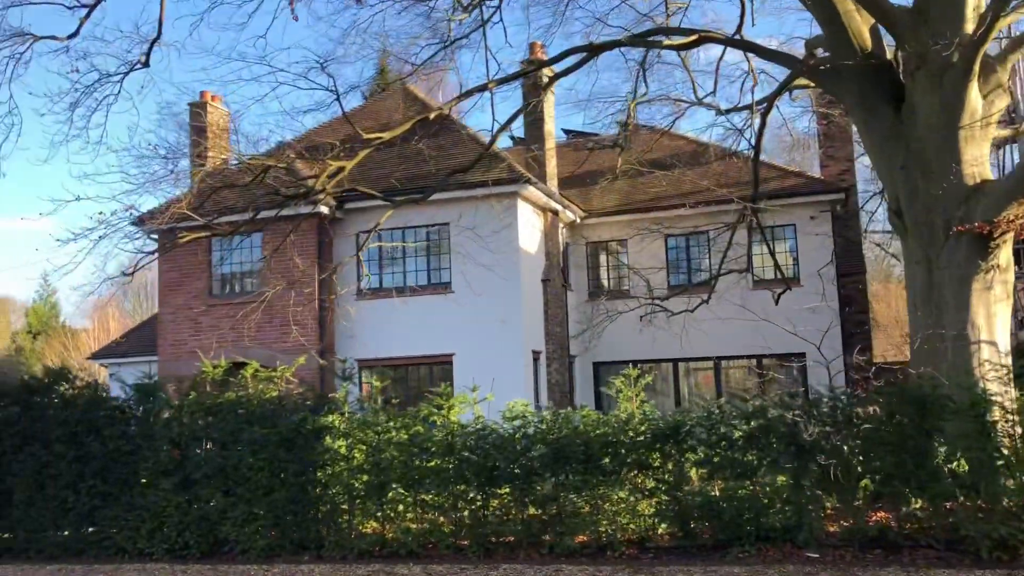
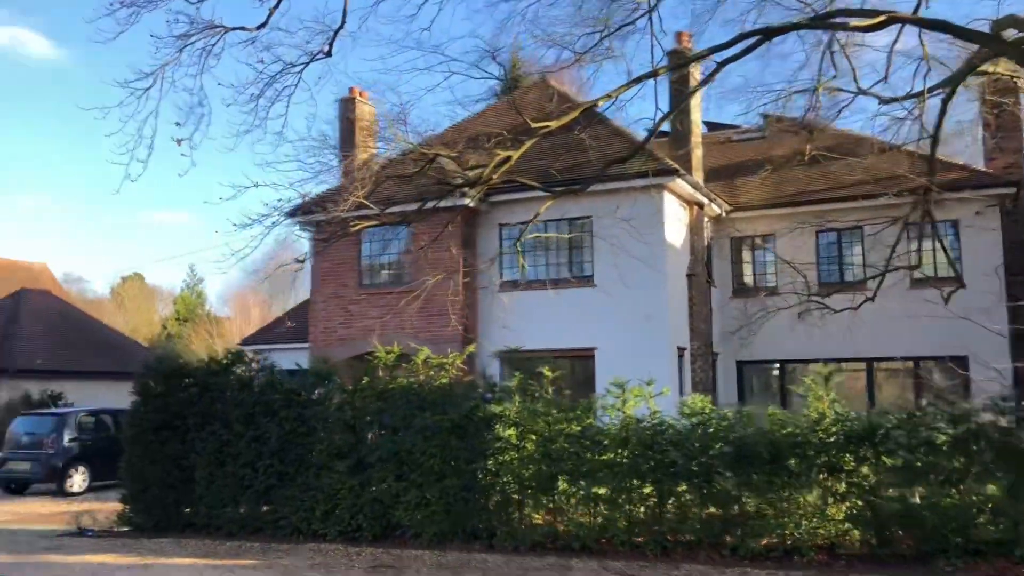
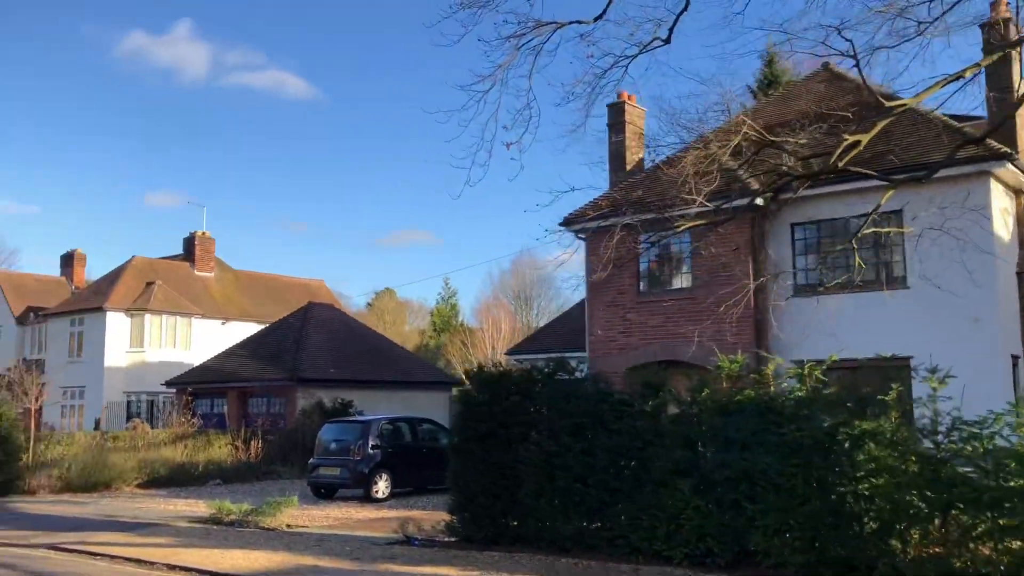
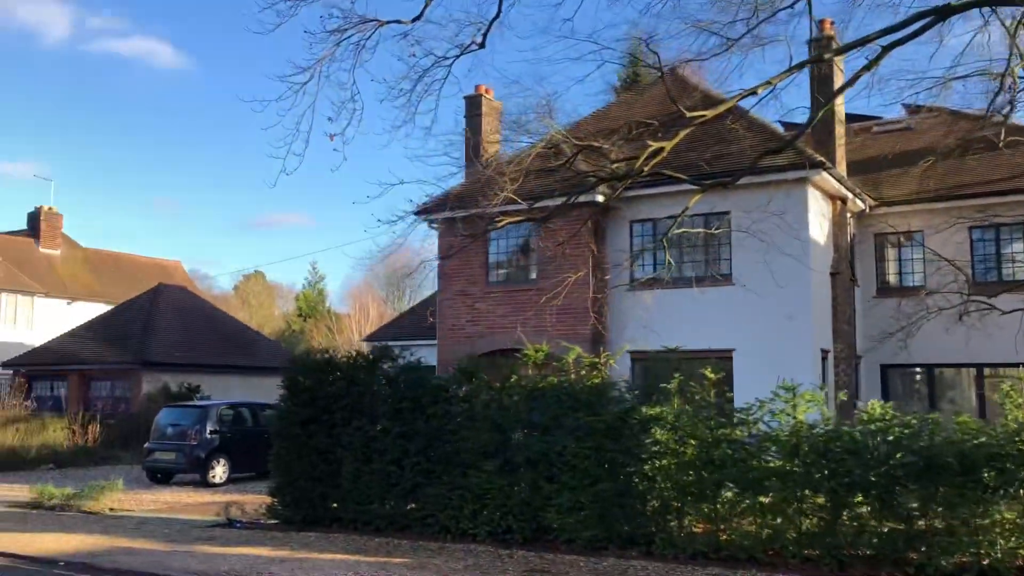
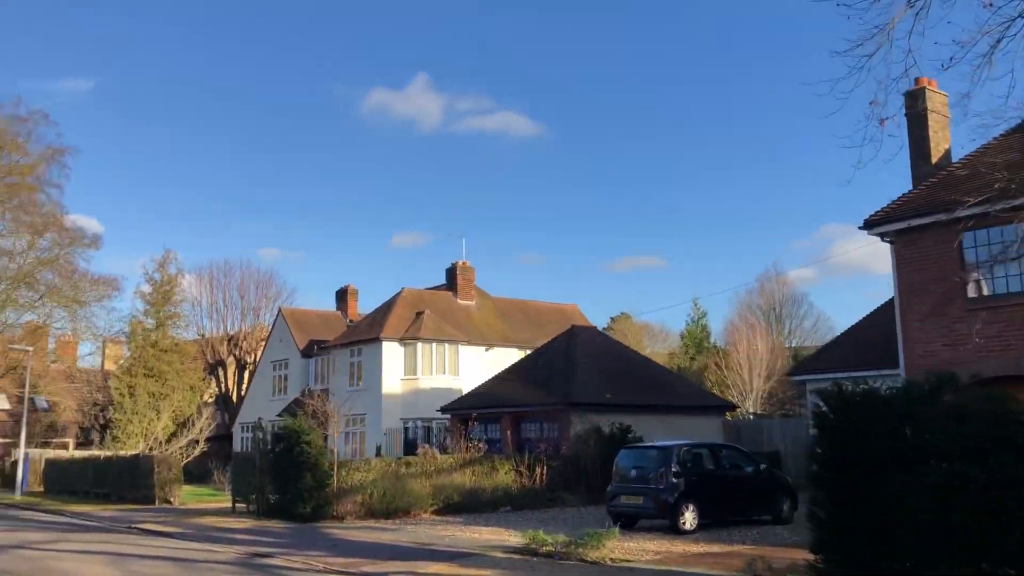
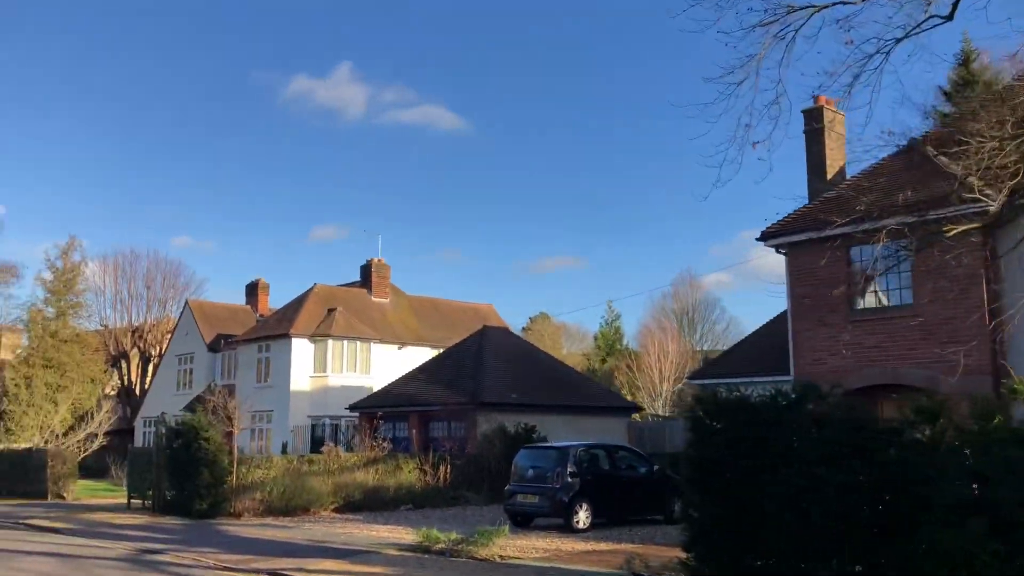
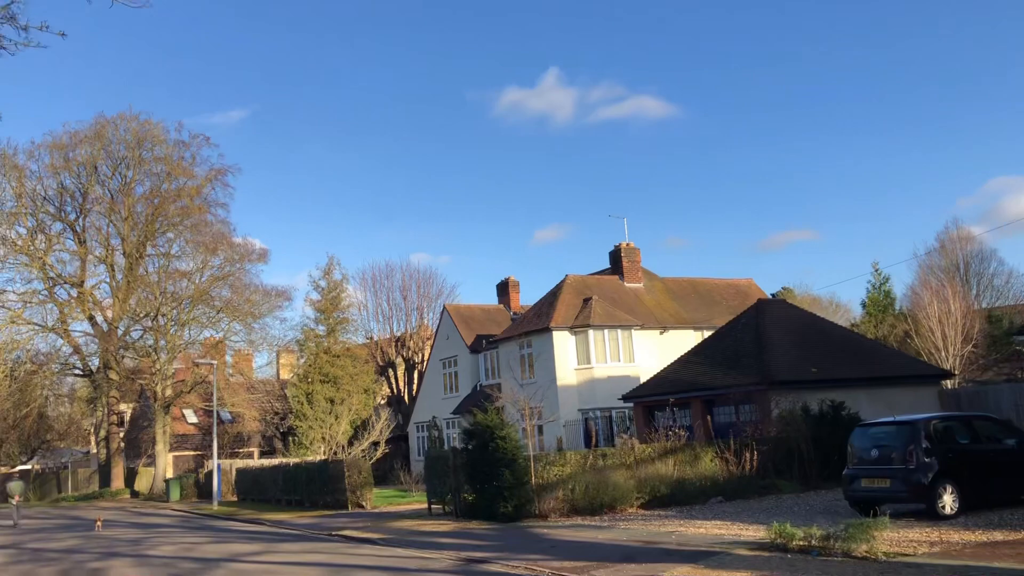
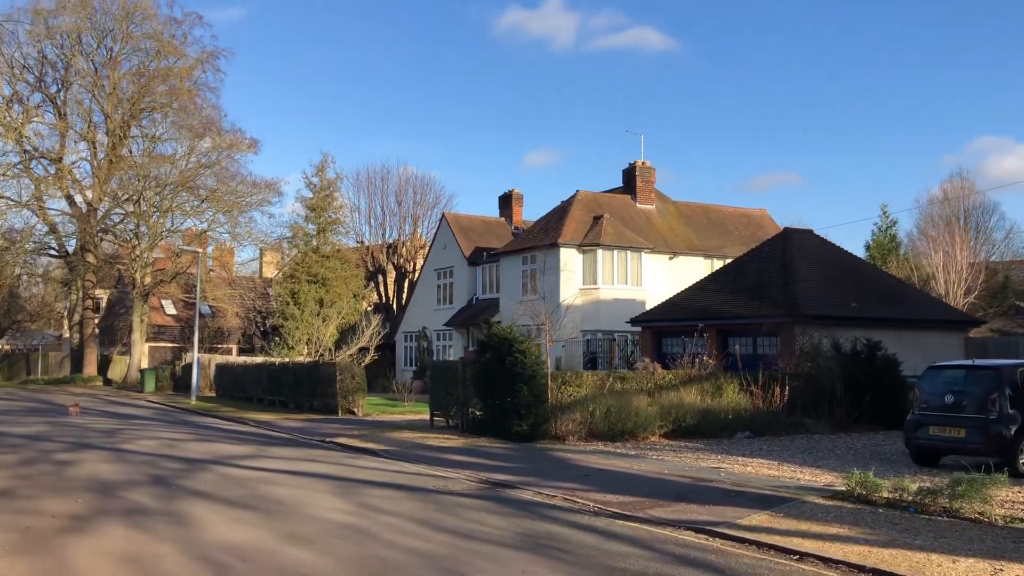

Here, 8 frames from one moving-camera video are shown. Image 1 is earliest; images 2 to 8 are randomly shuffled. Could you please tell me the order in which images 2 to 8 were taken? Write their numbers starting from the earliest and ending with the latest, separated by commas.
2, 4, 3, 6, 5, 7, 8
